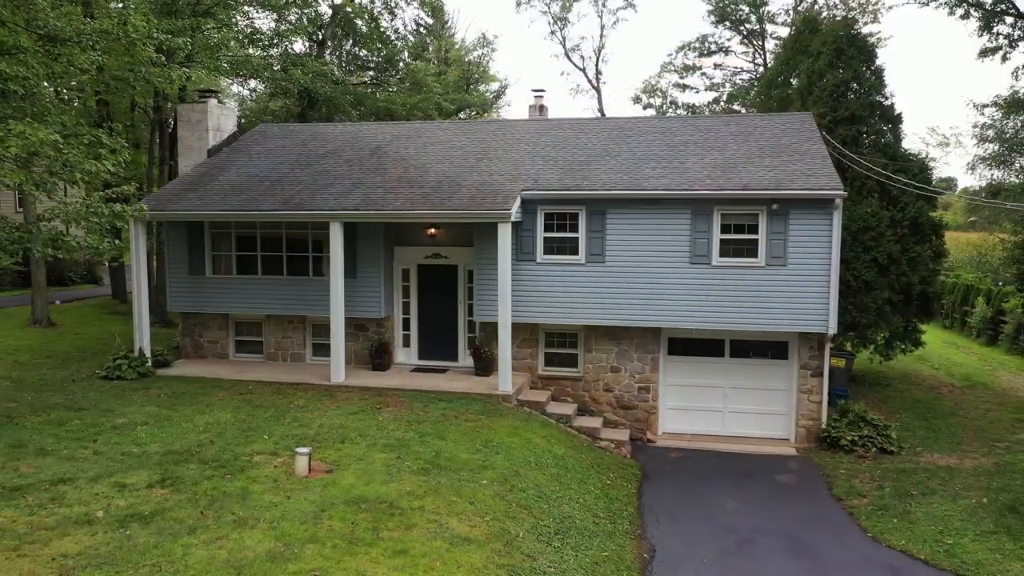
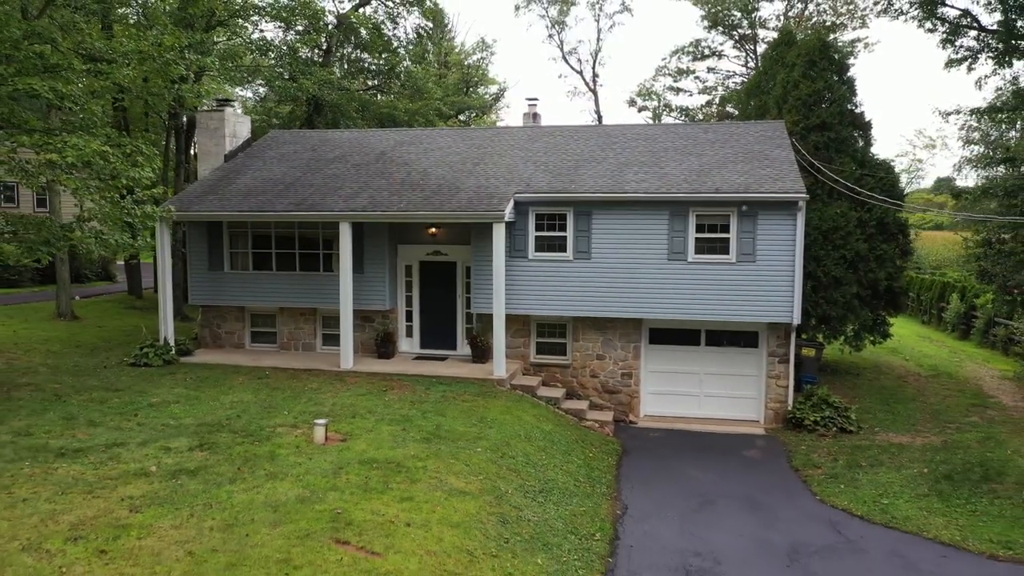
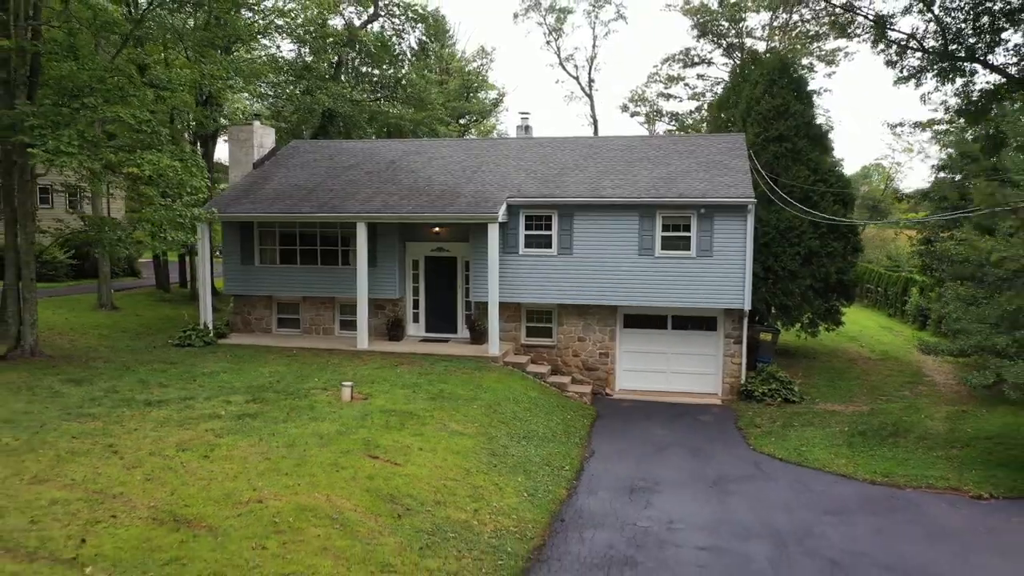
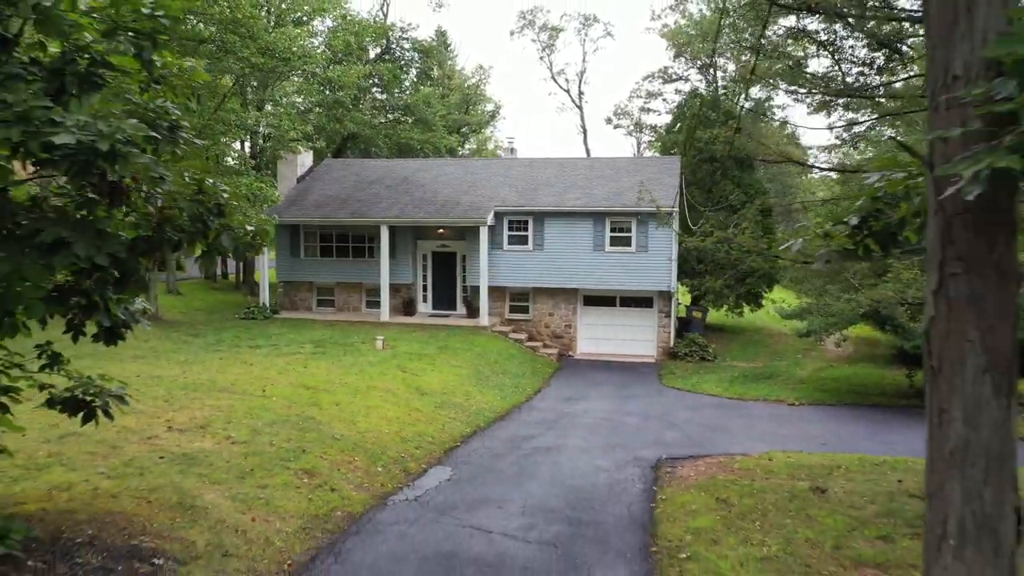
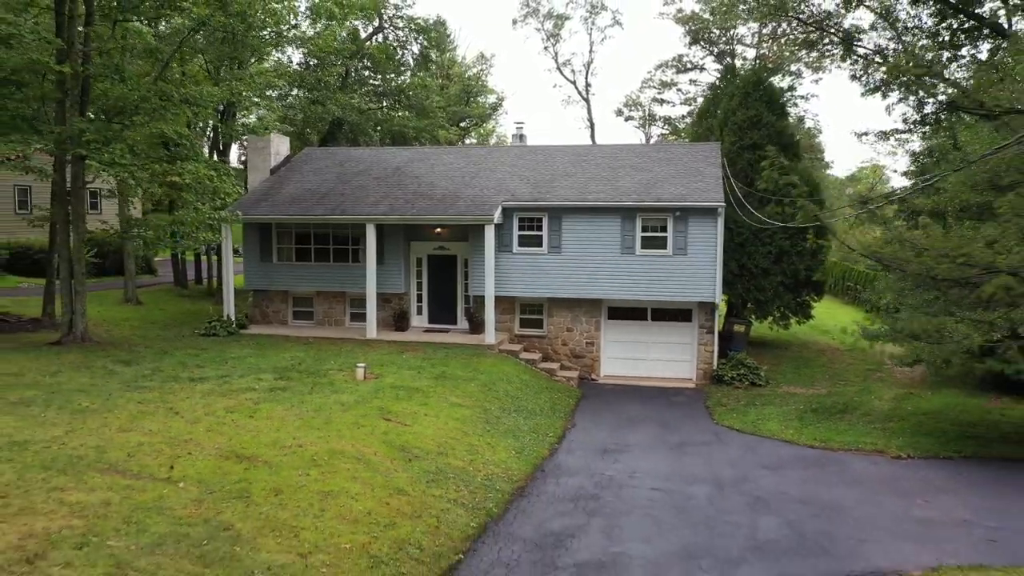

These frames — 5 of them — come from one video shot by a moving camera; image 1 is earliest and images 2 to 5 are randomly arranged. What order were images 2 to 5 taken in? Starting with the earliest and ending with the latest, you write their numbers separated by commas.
2, 3, 5, 4
